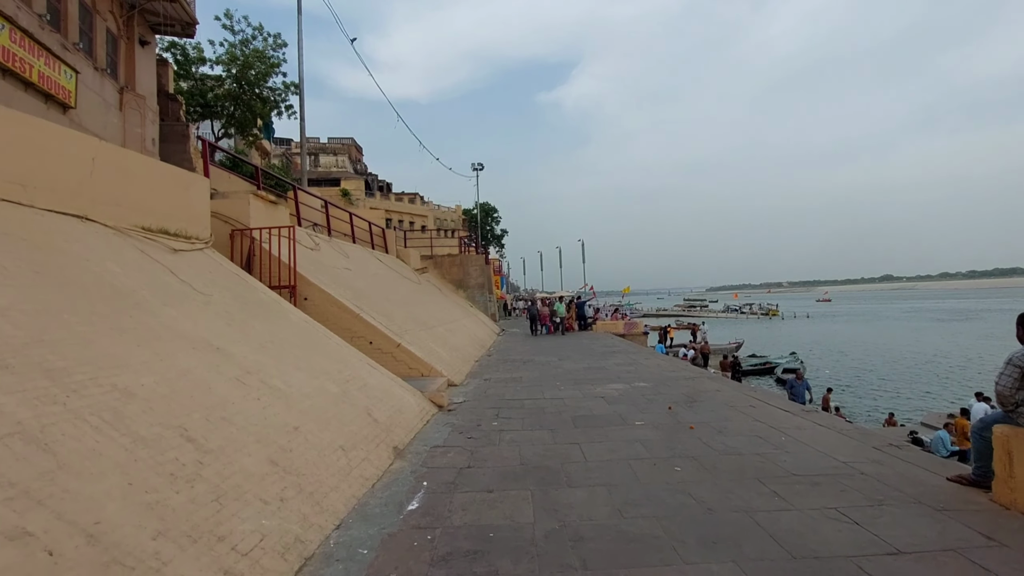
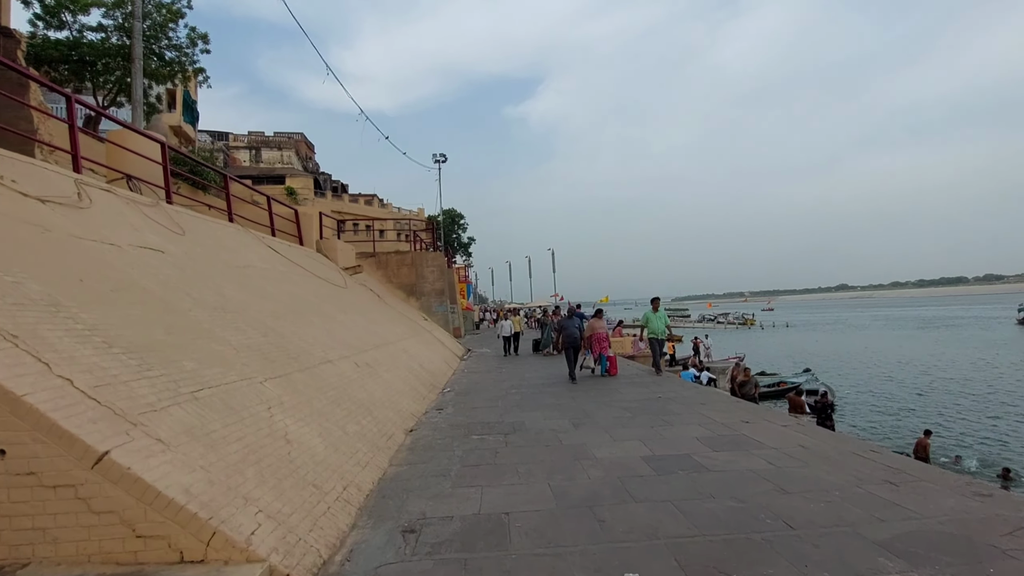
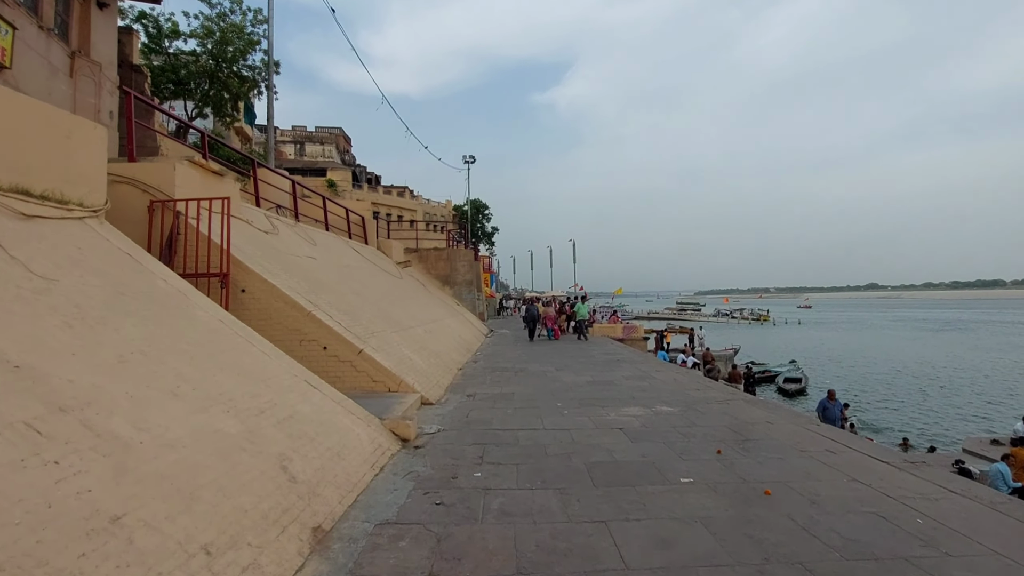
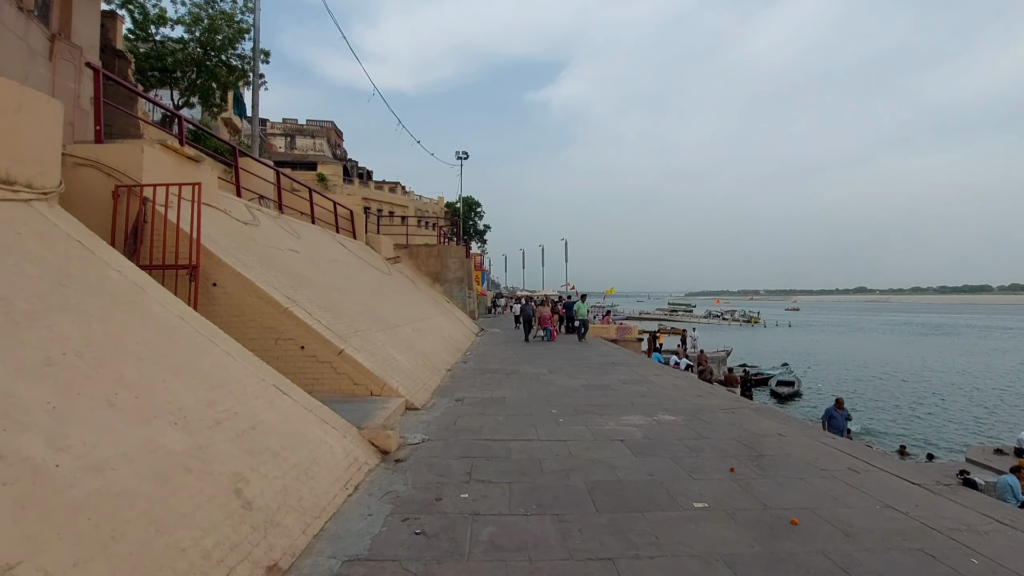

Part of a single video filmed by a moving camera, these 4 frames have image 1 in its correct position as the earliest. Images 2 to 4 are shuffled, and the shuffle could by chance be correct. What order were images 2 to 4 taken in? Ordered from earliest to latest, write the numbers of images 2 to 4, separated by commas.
3, 4, 2
